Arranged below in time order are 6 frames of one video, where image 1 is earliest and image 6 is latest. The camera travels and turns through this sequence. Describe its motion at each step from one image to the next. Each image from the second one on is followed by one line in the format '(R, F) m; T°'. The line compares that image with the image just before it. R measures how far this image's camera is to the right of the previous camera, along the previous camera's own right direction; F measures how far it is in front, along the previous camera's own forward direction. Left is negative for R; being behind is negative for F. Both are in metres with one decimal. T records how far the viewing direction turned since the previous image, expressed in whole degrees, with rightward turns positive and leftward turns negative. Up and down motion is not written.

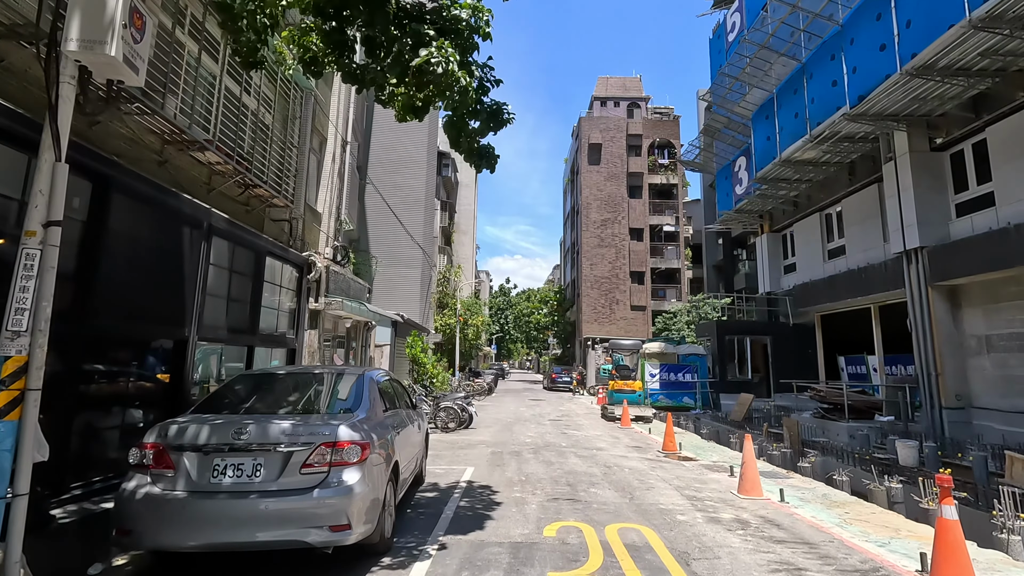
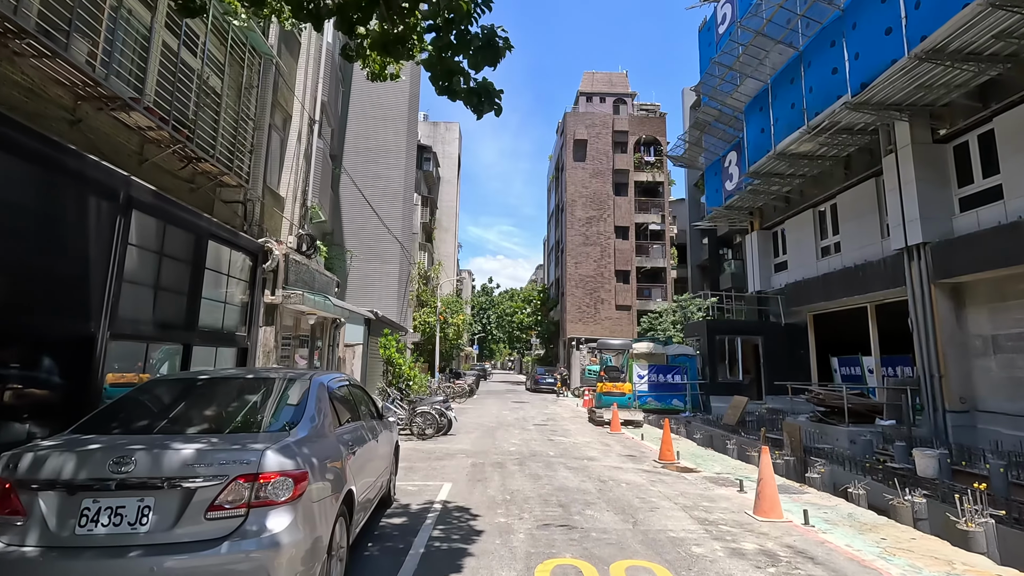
(0.0, +0.9) m; +2°
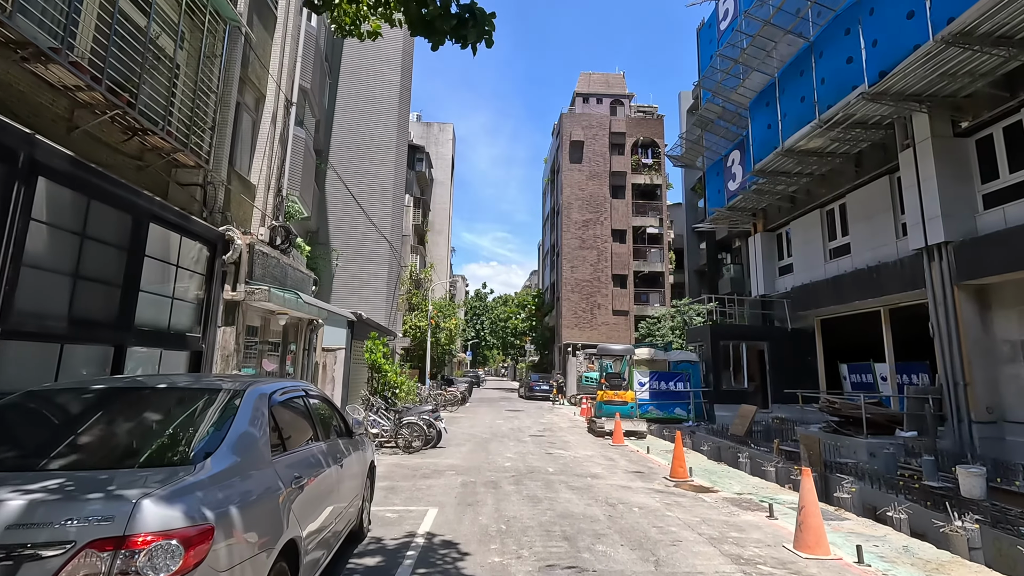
(0.0, +0.9) m; +1°
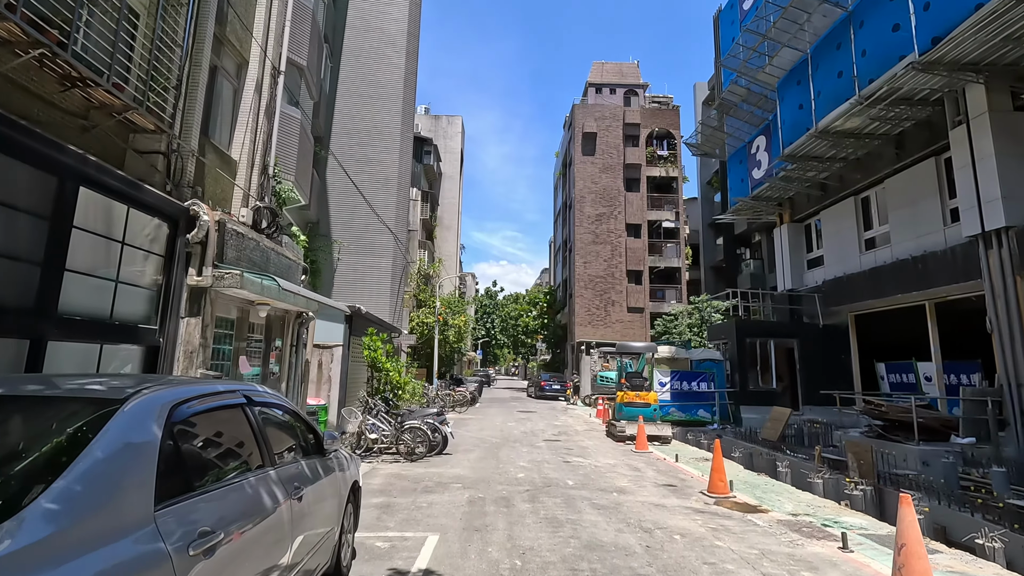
(0.0, +1.0) m; -1°
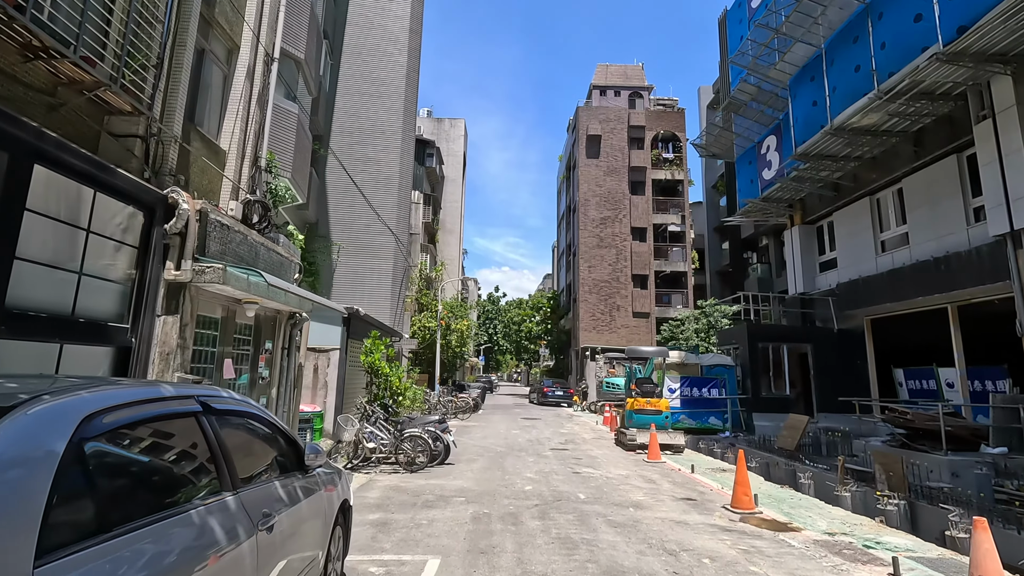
(-0.1, +0.5) m; 0°
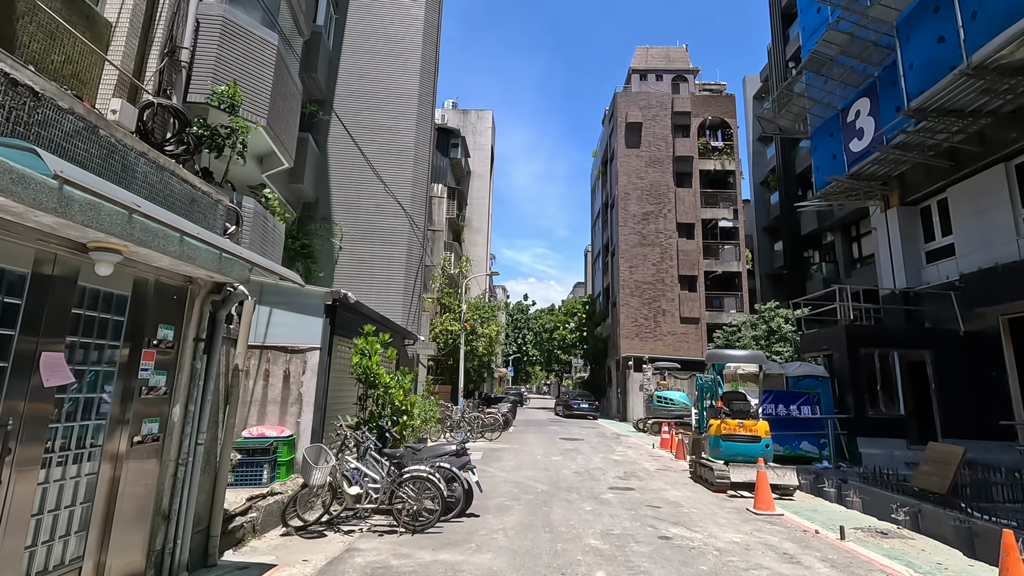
(-0.3, +2.9) m; -3°
